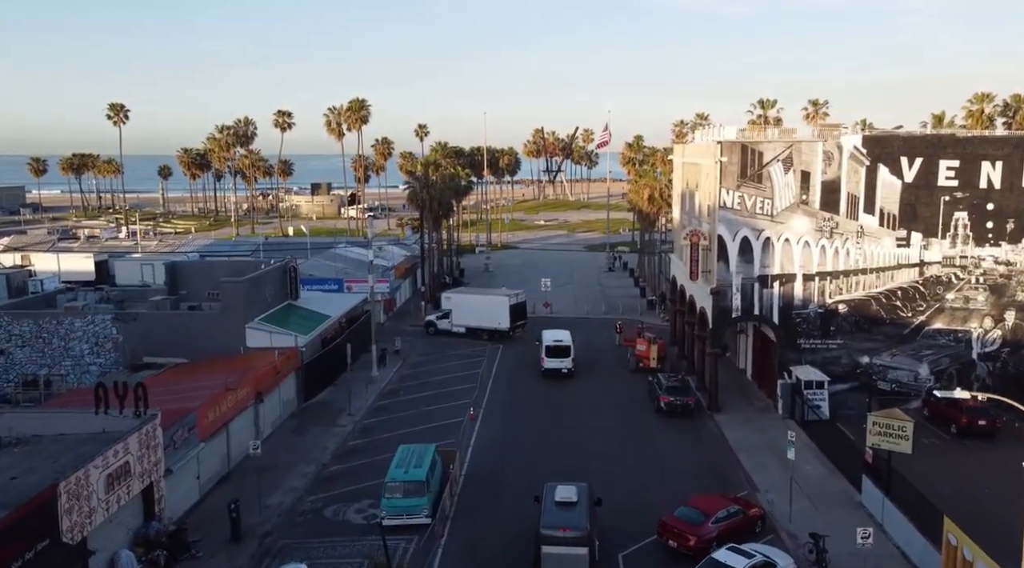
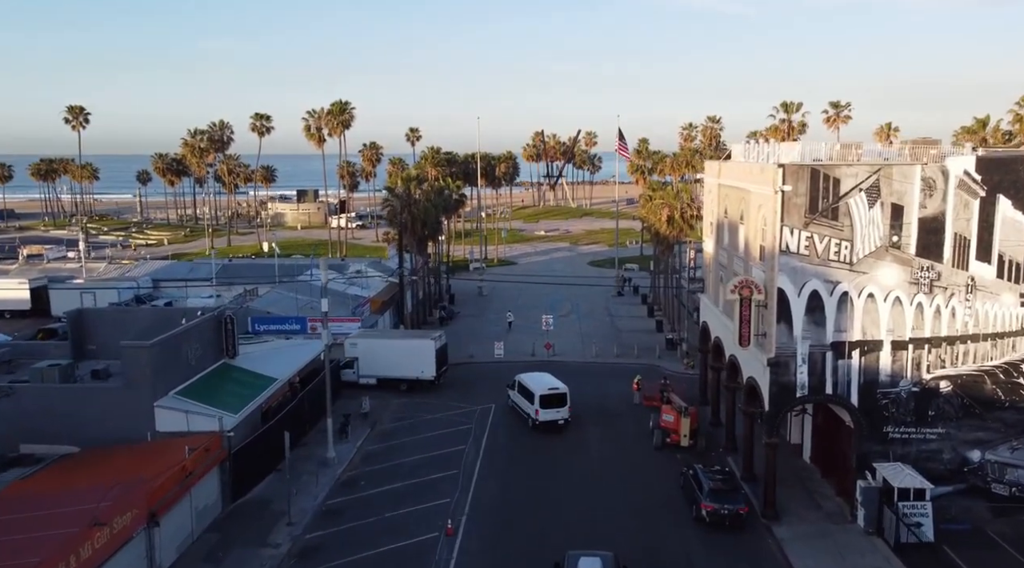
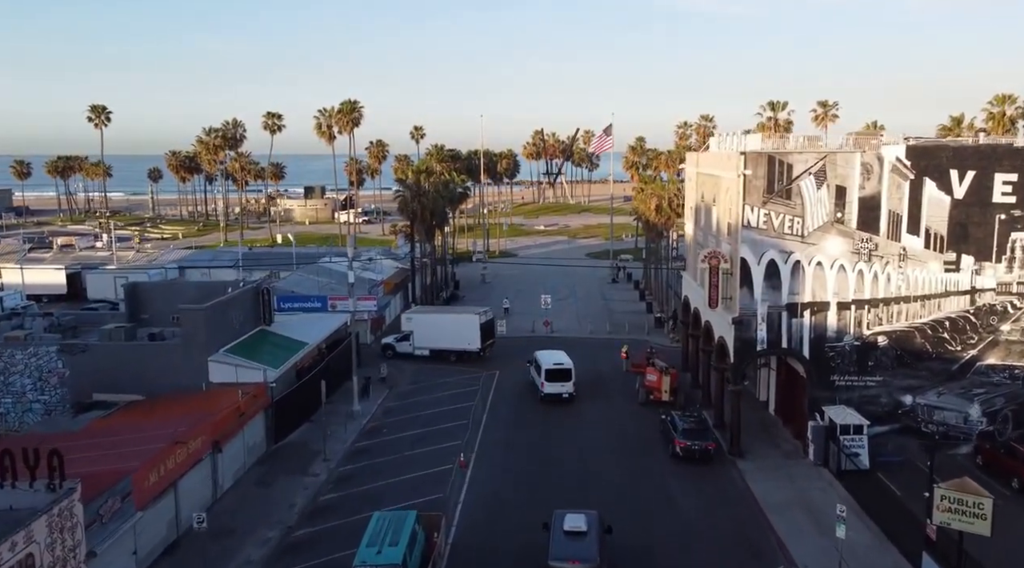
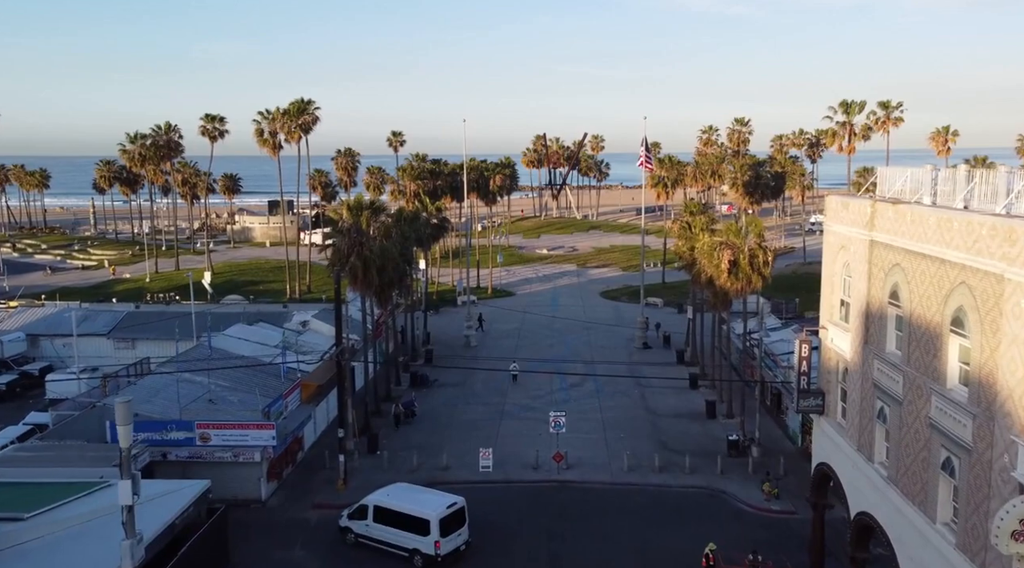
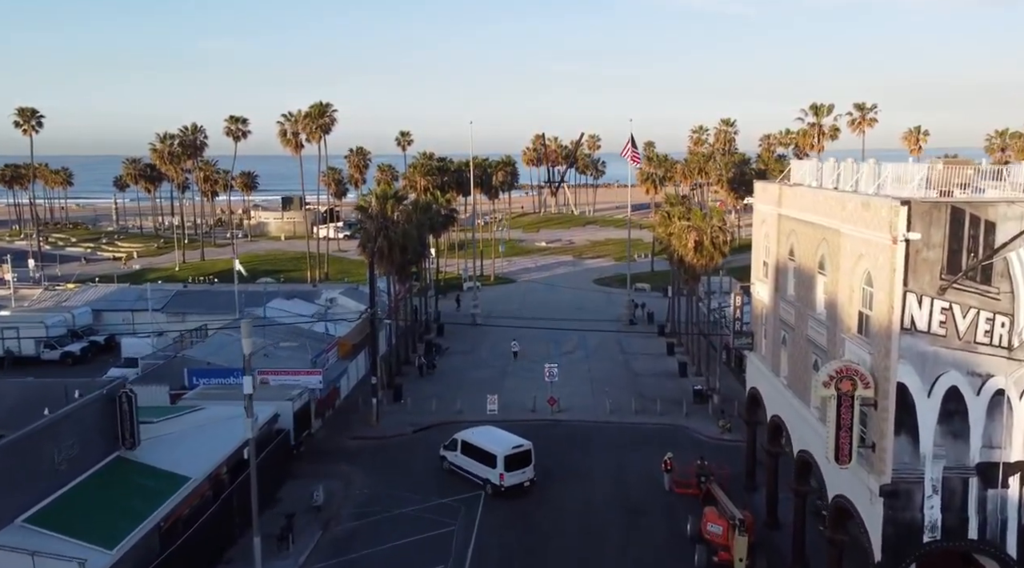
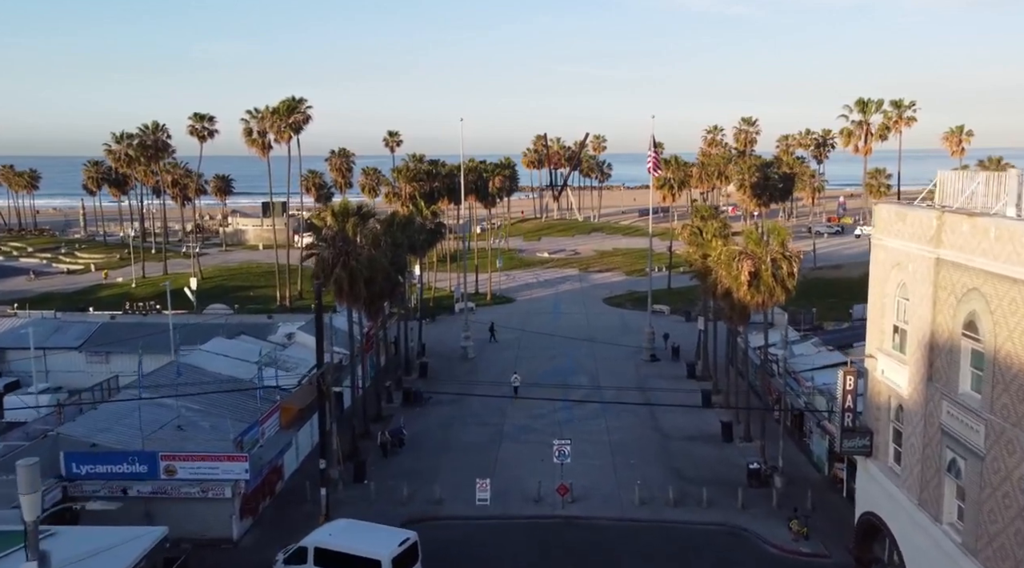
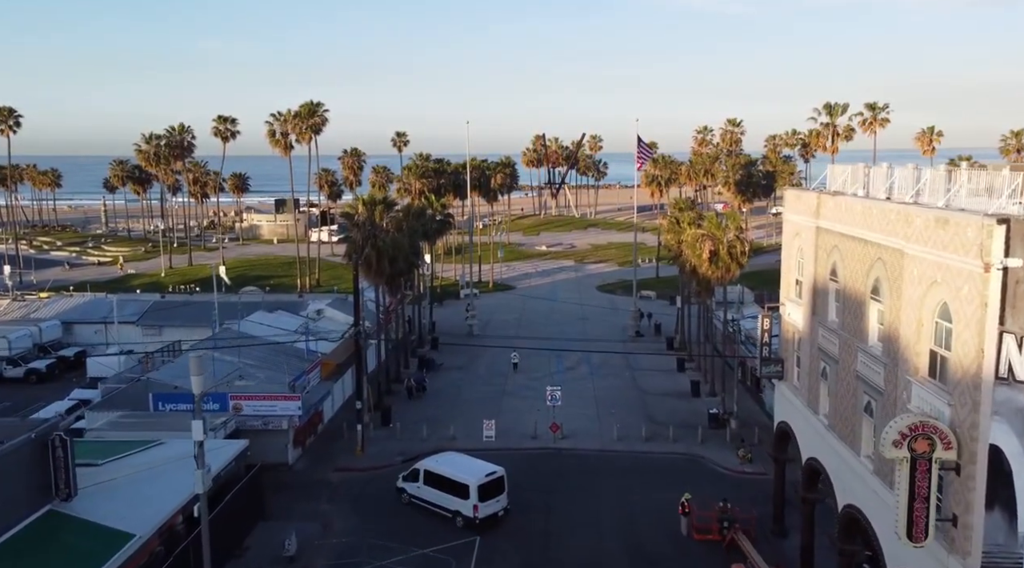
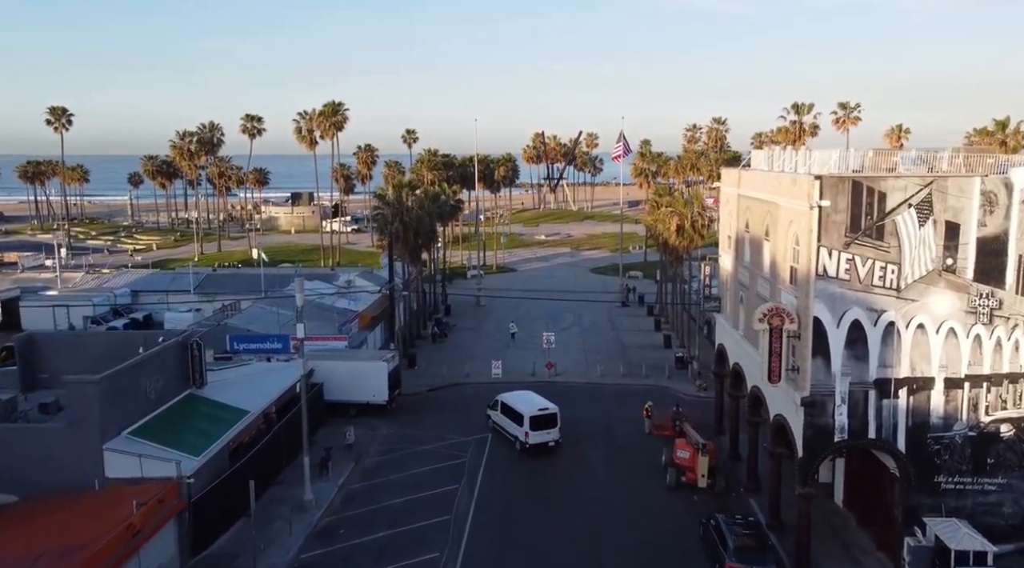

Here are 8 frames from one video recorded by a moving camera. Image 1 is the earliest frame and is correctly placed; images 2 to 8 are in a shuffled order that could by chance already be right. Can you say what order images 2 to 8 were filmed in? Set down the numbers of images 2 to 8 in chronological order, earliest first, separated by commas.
3, 2, 8, 5, 7, 4, 6
